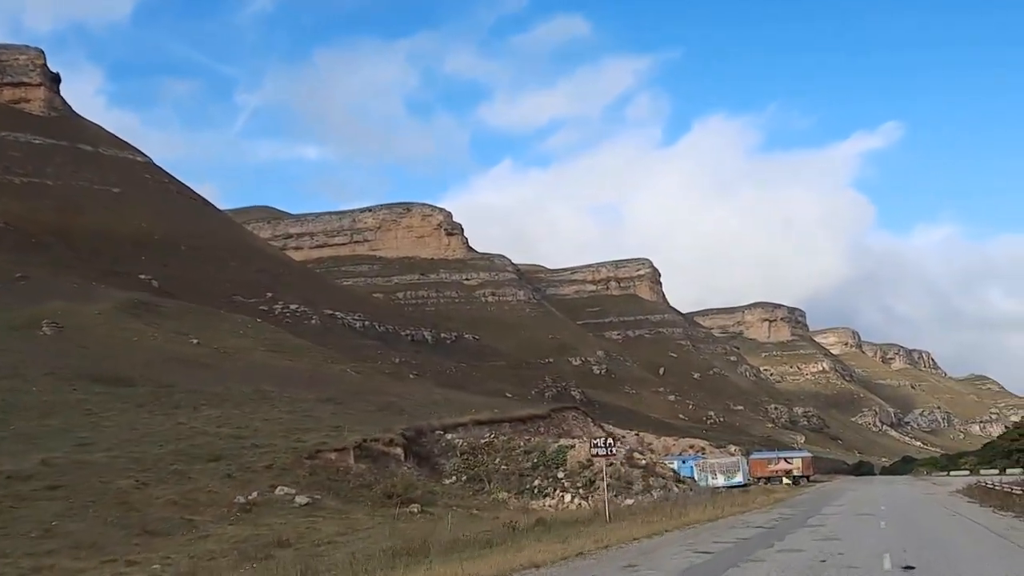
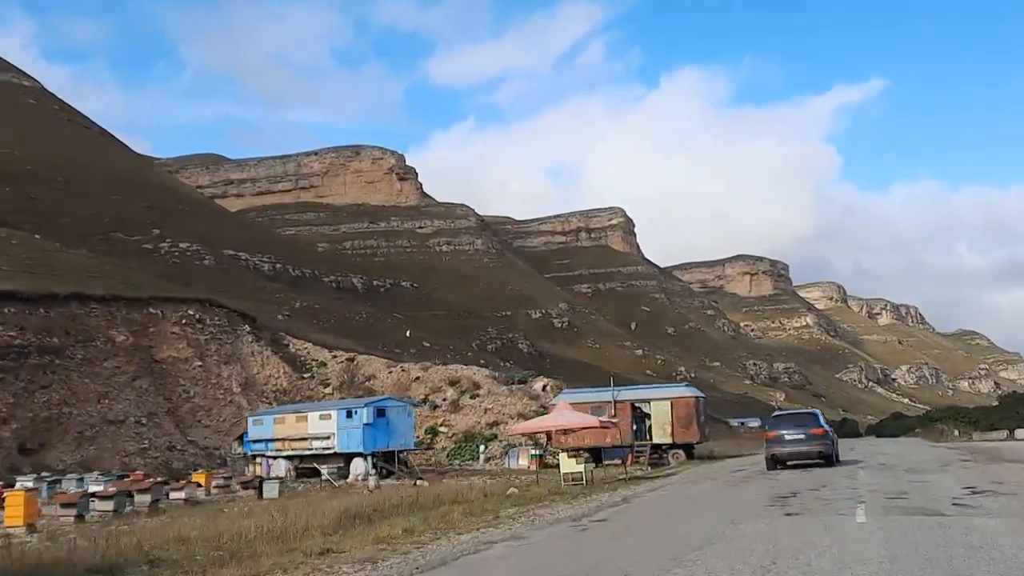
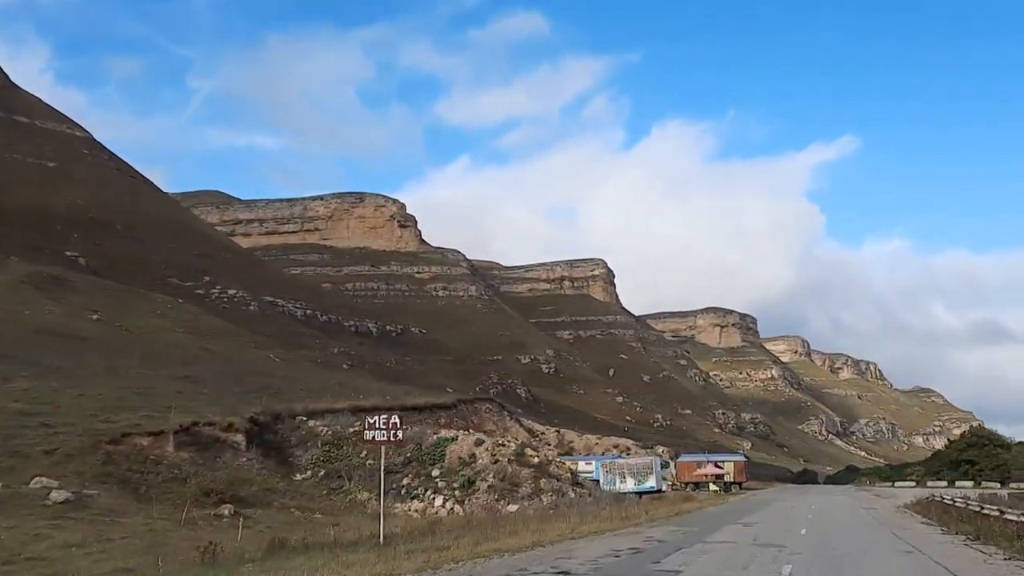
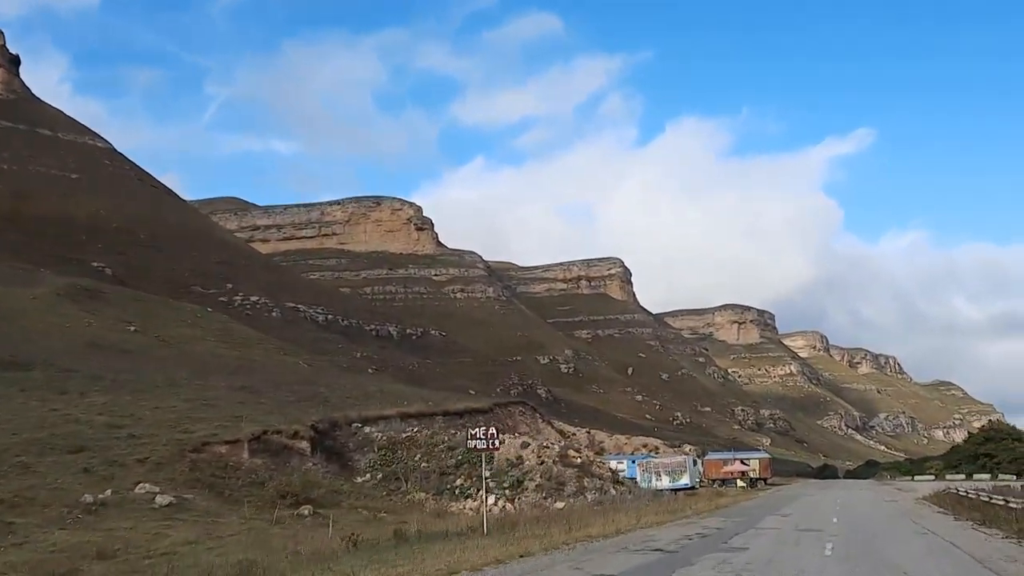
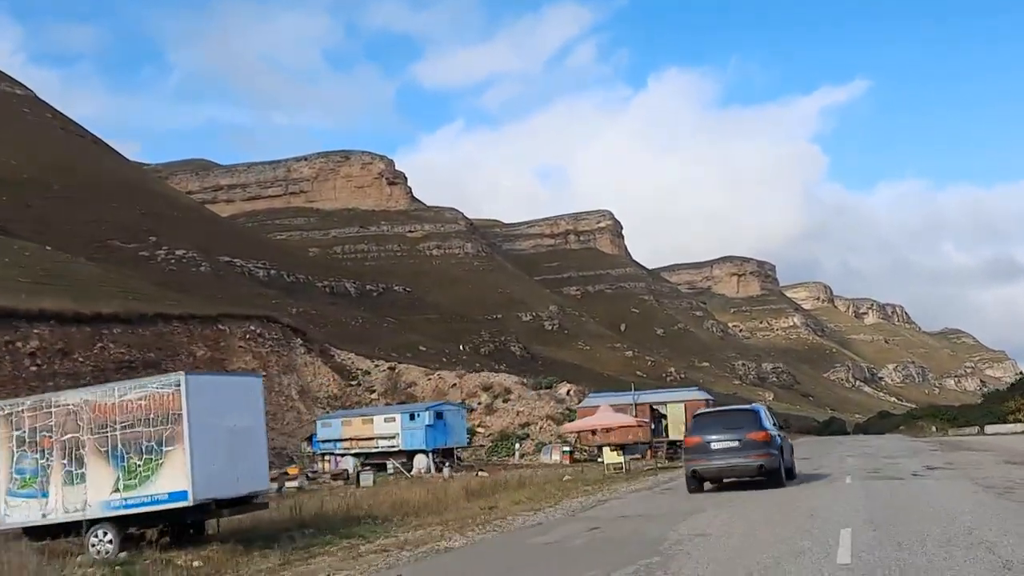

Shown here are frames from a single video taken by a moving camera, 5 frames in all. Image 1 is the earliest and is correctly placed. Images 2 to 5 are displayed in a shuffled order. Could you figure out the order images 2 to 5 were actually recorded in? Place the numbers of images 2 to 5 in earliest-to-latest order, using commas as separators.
4, 3, 5, 2
